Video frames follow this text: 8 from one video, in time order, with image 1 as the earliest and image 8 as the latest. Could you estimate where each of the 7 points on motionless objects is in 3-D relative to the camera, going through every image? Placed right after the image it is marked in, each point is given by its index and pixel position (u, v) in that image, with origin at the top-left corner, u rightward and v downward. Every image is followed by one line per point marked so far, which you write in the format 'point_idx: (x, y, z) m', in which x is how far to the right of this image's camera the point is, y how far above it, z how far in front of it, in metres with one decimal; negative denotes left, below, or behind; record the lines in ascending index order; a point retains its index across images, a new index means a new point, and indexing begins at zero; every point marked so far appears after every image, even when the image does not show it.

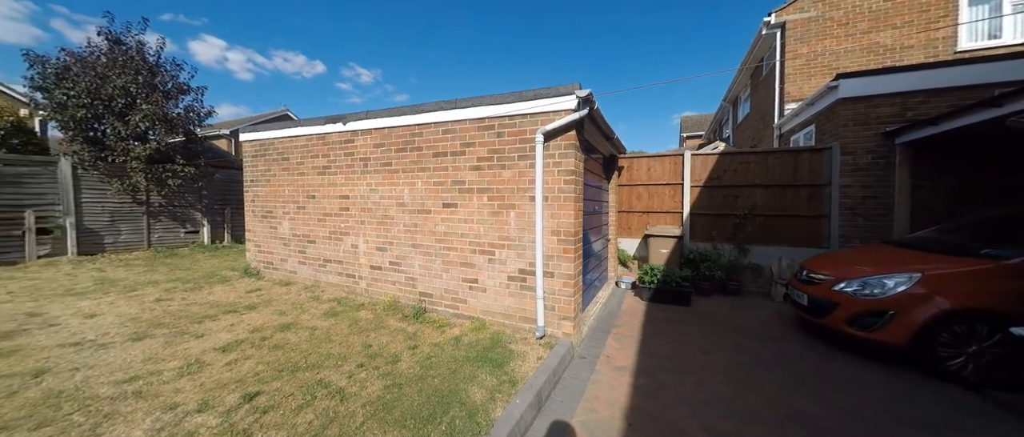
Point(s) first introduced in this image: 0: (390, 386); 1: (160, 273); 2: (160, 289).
0: (-0.9, -1.2, +2.4) m
1: (-6.6, -1.0, +6.1) m
2: (-5.5, -1.1, +5.2) m
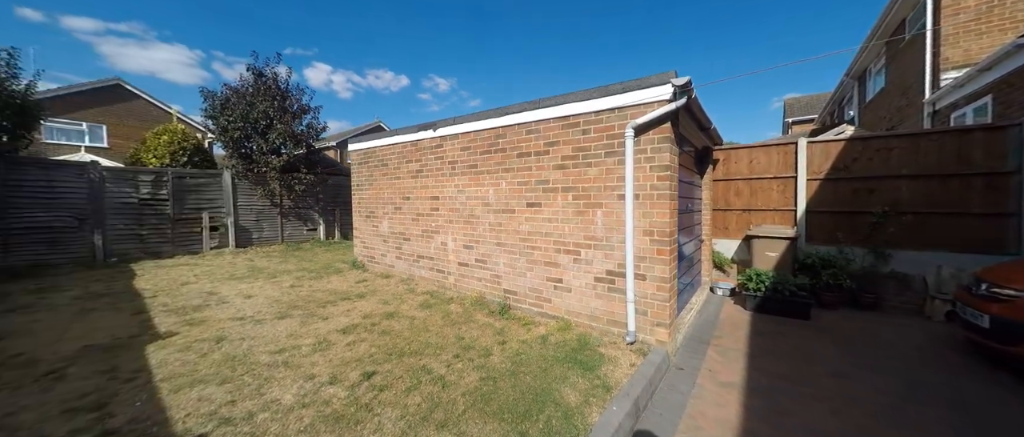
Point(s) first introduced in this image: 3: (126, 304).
0: (-0.2, -1.2, +2.5) m
1: (-5.0, -1.0, +7.4) m
2: (-4.2, -1.1, +6.2) m
3: (-5.2, -1.1, +4.4) m
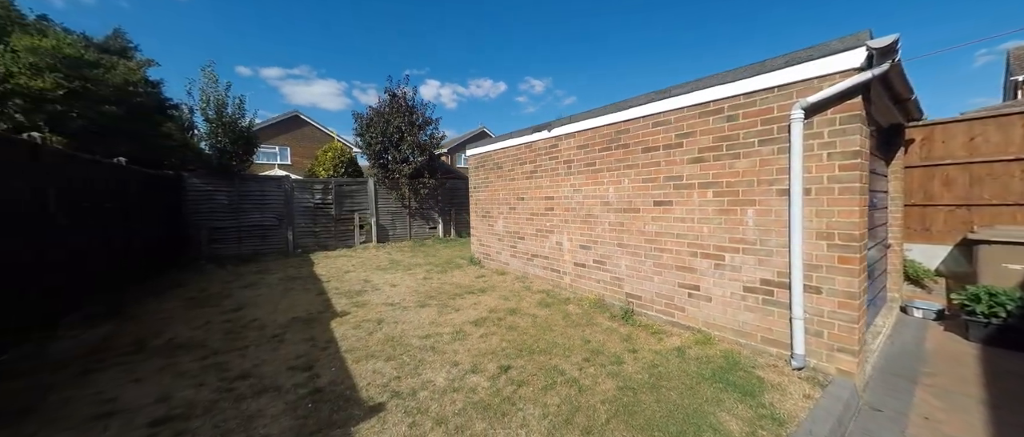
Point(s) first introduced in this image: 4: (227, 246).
0: (+0.8, -1.2, +2.4) m
1: (-2.4, -1.0, +8.4) m
2: (-1.9, -1.1, +7.1) m
3: (-3.4, -1.1, +5.7) m
4: (-7.1, -0.7, +8.3) m
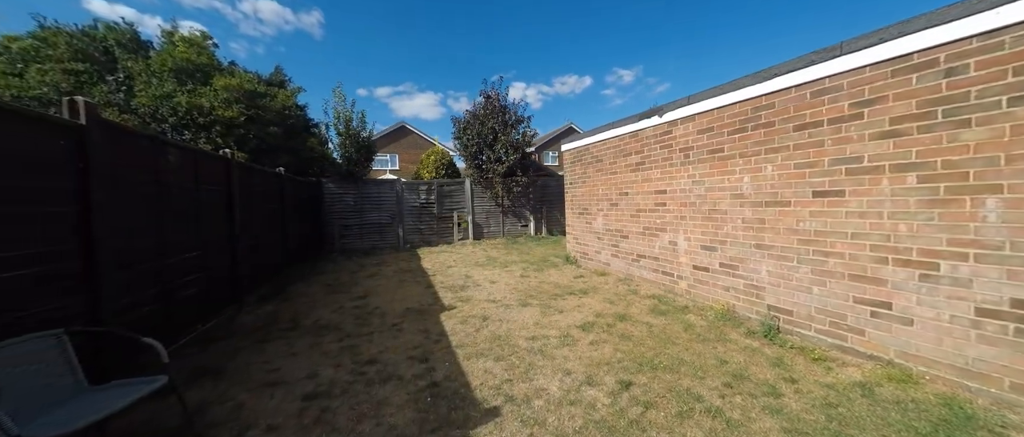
0: (+1.6, -1.2, +1.9) m
1: (0.0, -0.9, +8.5) m
2: (+0.1, -1.0, +7.1) m
3: (-1.7, -1.1, +6.1) m
4: (-4.6, -0.6, +9.6) m
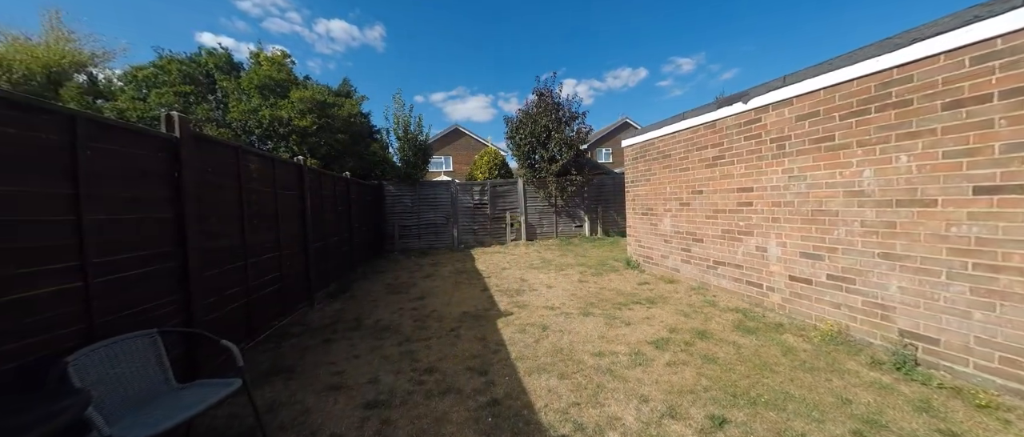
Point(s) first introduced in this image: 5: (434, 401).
0: (+1.9, -1.2, +1.4) m
1: (+1.4, -0.9, +8.2) m
2: (+1.3, -1.0, +6.7) m
3: (-0.7, -1.1, +6.0) m
4: (-3.0, -0.6, +10.0) m
5: (-0.6, -1.3, +2.4) m
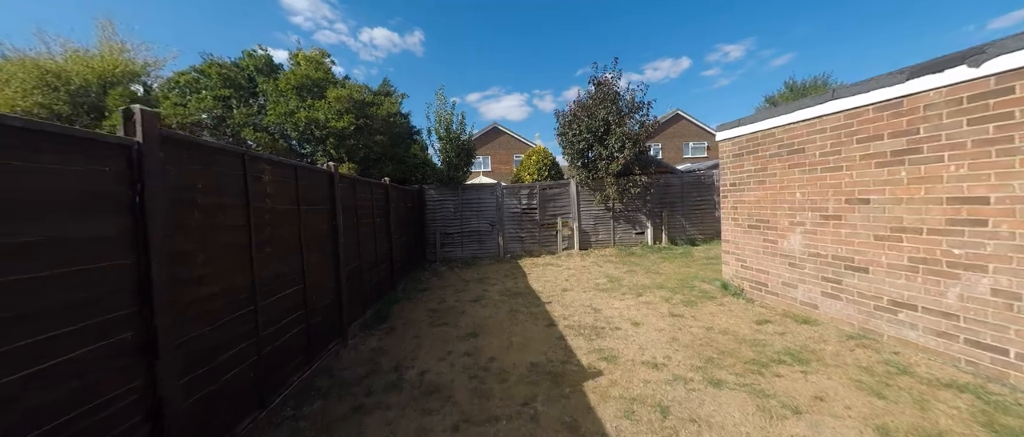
0: (+2.4, -1.4, +0.1) m
1: (+2.6, -1.1, +6.9) m
2: (+2.3, -1.2, +5.5) m
3: (+0.3, -1.3, +5.0) m
4: (-1.6, -0.8, +9.1) m
5: (+0.1, -1.5, +1.3) m
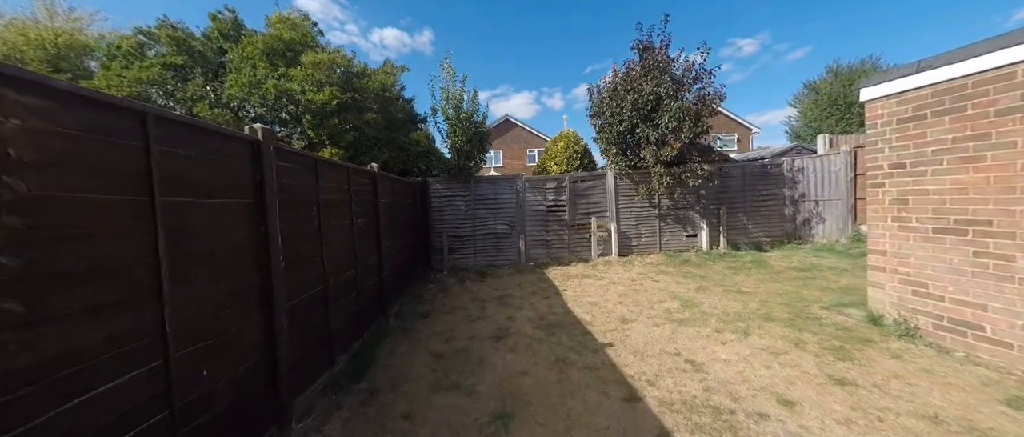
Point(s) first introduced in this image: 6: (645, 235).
0: (+2.7, -1.4, -1.7) m
1: (+3.1, -1.1, +5.1) m
2: (+2.8, -1.2, +3.7) m
3: (+0.8, -1.3, +3.3) m
4: (-1.0, -0.8, +7.4) m
5: (+0.4, -1.5, -0.4) m
6: (+3.1, -0.4, +7.8) m
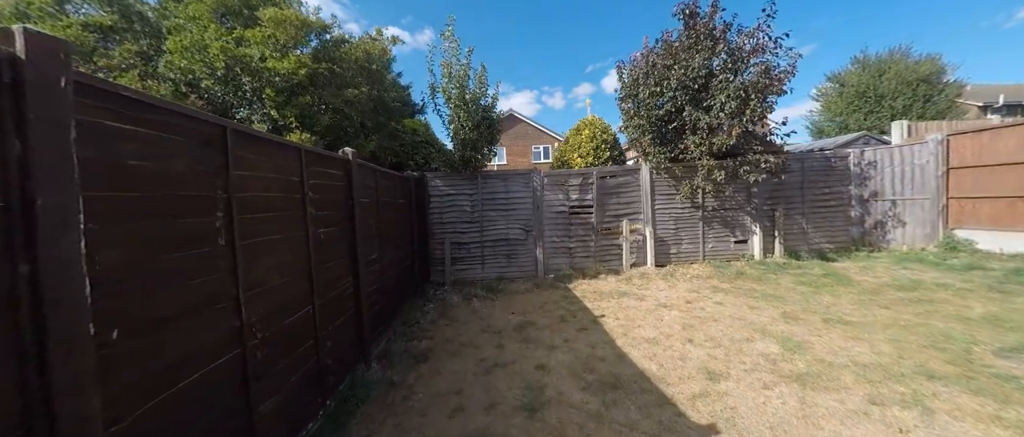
0: (+3.0, -1.5, -3.0) m
1: (+3.4, -1.2, +3.8) m
2: (+3.1, -1.3, +2.4) m
3: (+1.0, -1.4, +2.0) m
4: (-0.8, -0.9, +6.2) m
5: (+0.7, -1.6, -1.6) m
6: (+3.4, -0.4, +6.6) m
